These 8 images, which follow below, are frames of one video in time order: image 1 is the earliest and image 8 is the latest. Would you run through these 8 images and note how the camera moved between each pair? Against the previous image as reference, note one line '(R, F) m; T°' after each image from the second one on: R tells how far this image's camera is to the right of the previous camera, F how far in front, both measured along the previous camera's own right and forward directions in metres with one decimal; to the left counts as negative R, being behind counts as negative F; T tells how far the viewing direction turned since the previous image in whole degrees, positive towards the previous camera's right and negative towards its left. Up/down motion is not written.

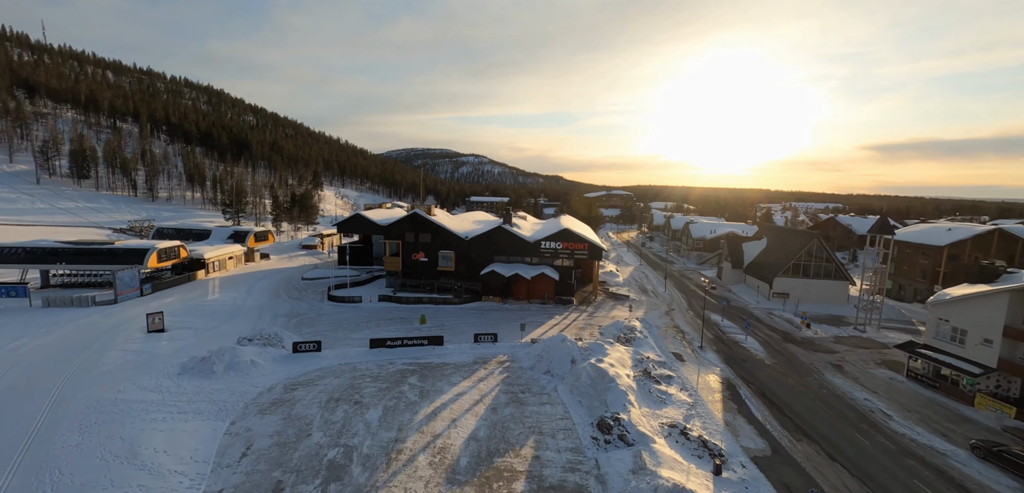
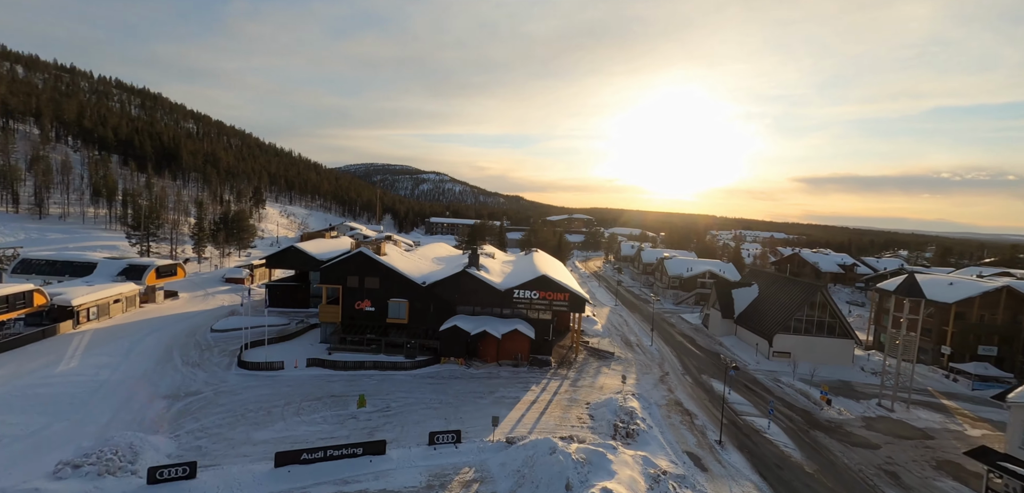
(-0.5, +5.2) m; +5°
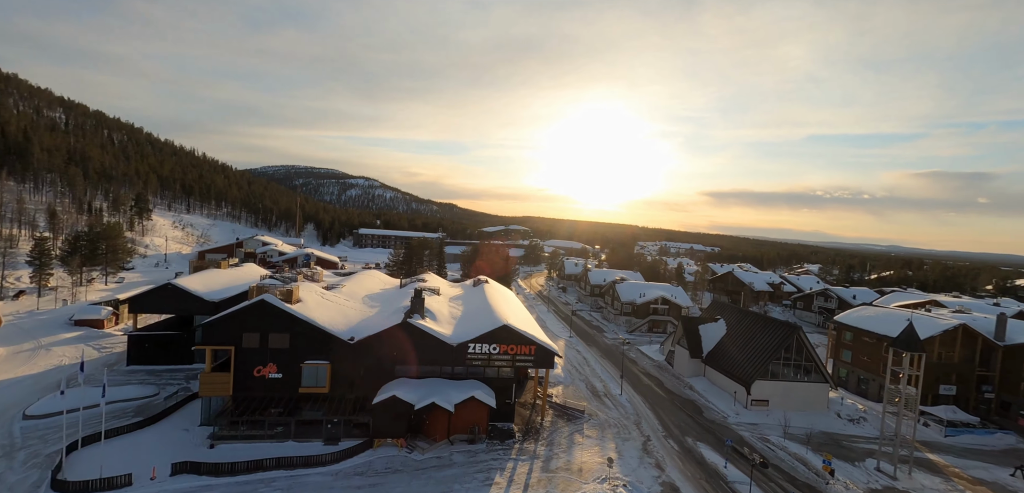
(-1.1, +5.2) m; +8°
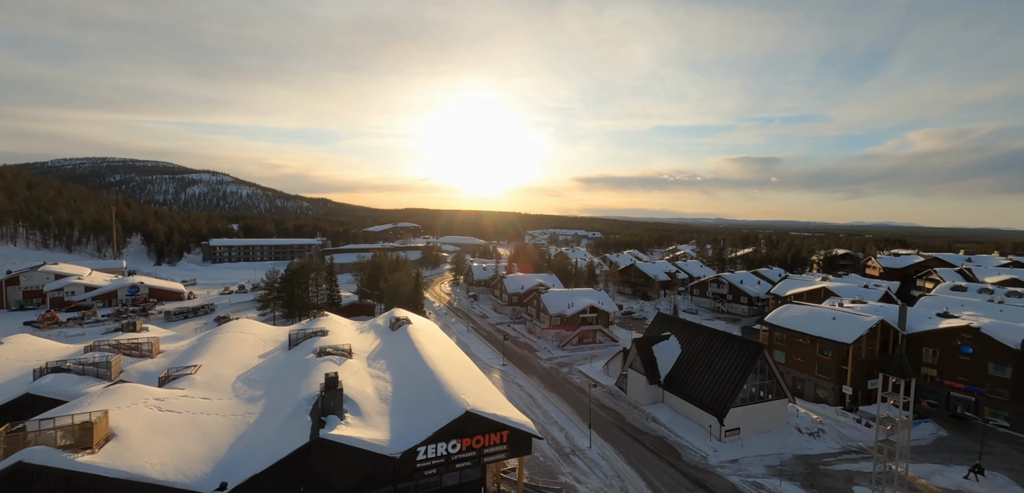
(-2.6, +6.9) m; +15°
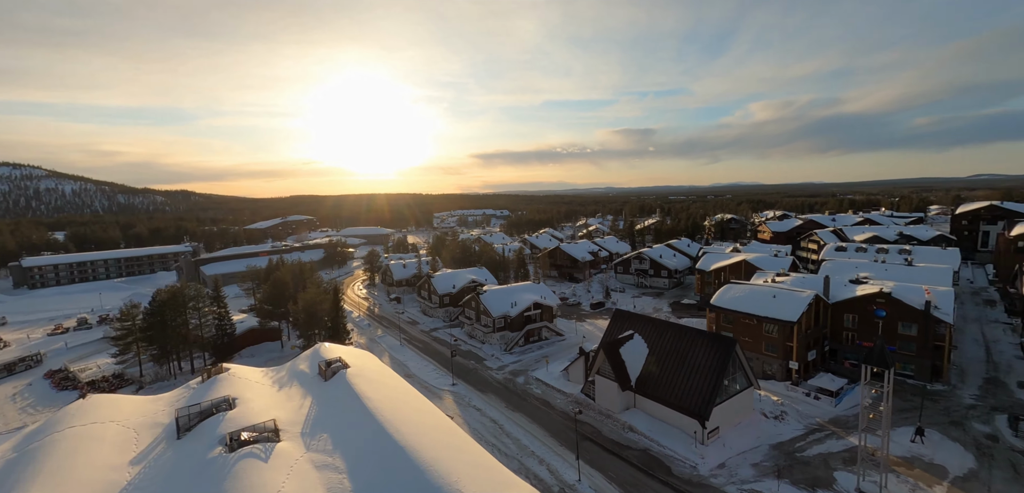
(-2.8, +4.8) m; +13°
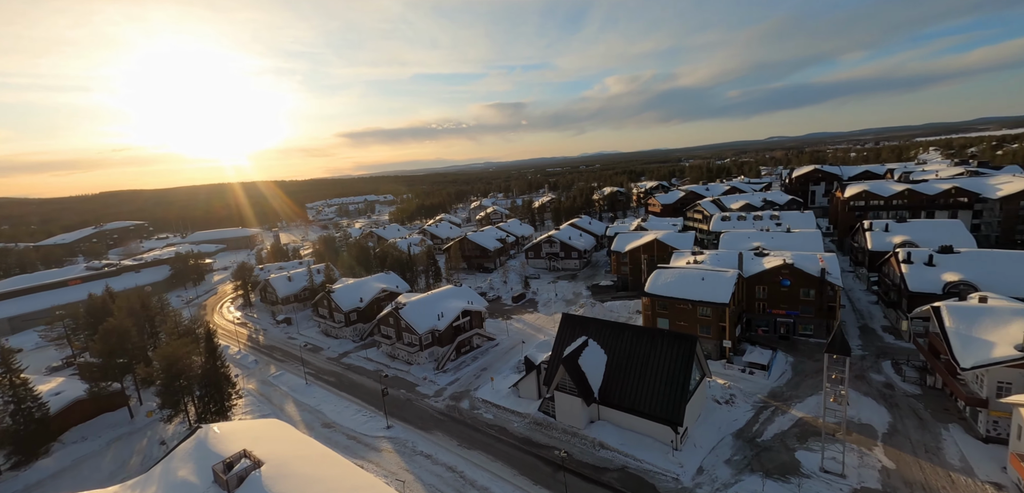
(-3.1, +4.9) m; +16°
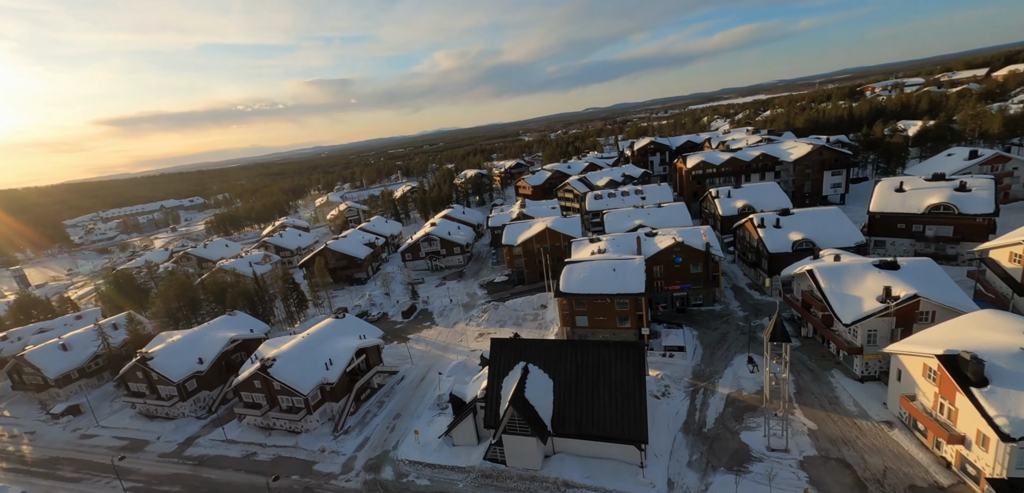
(-3.4, +5.7) m; +20°
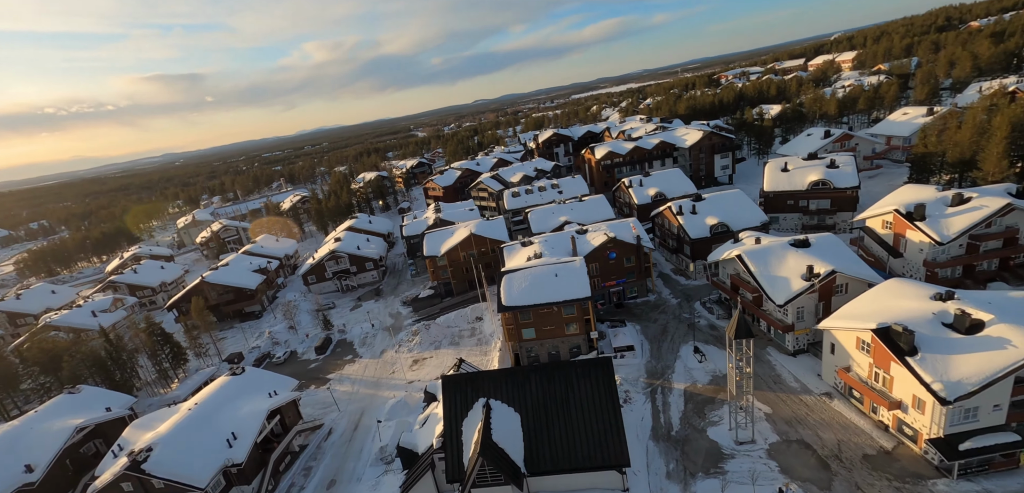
(-2.1, +3.5) m; +13°
